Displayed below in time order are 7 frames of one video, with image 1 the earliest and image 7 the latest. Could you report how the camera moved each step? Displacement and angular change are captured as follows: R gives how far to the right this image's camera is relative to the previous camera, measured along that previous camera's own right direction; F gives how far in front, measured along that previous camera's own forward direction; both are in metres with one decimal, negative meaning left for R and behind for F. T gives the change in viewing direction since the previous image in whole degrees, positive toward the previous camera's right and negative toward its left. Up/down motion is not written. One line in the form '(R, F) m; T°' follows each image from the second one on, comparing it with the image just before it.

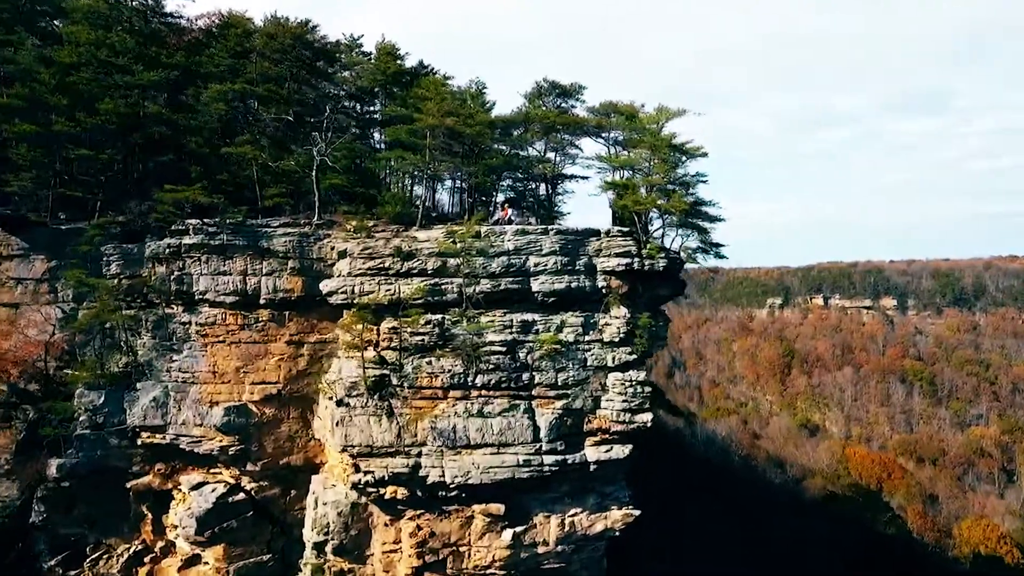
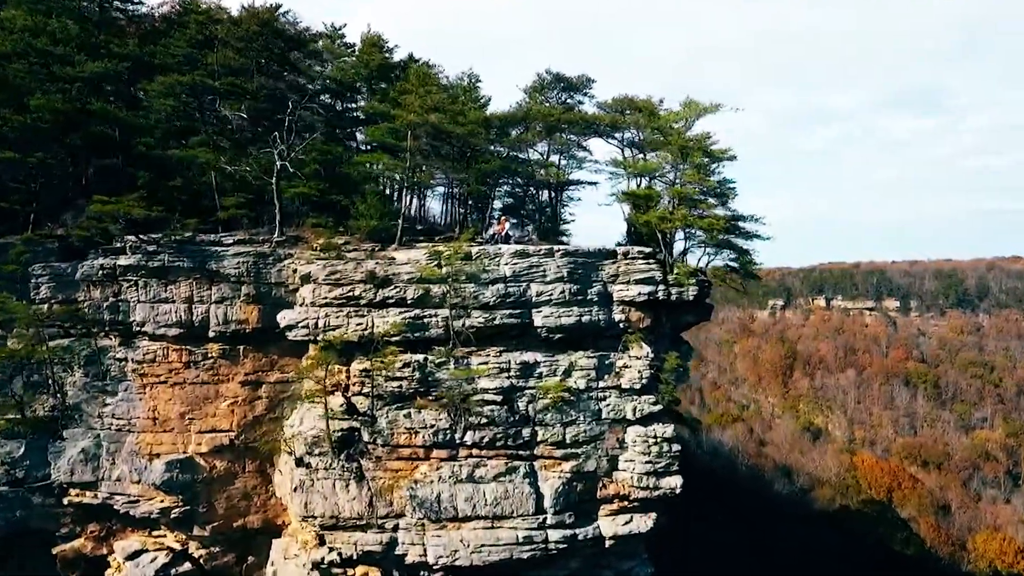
(+0.1, +6.4) m; 0°
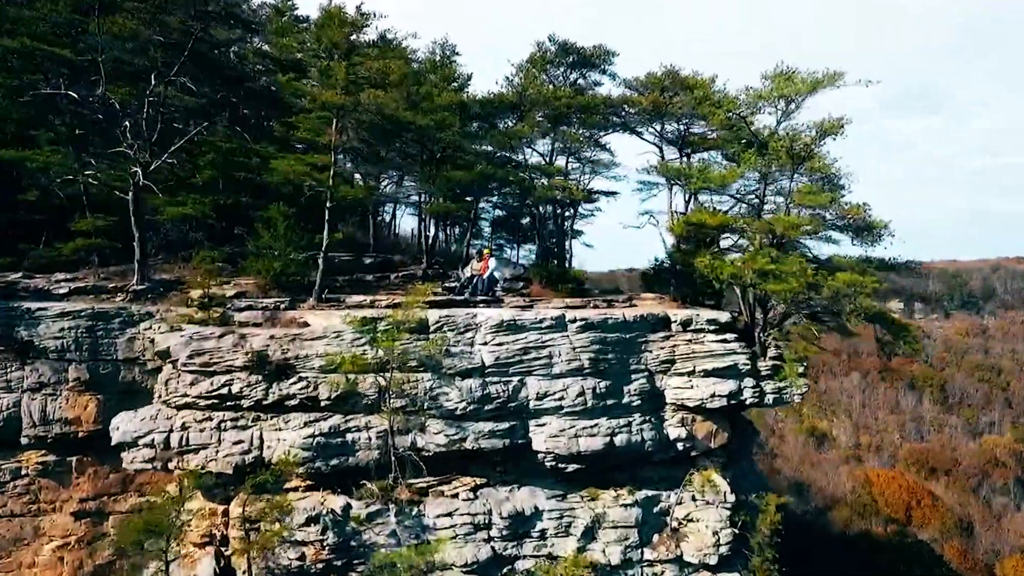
(+0.2, +12.0) m; 0°
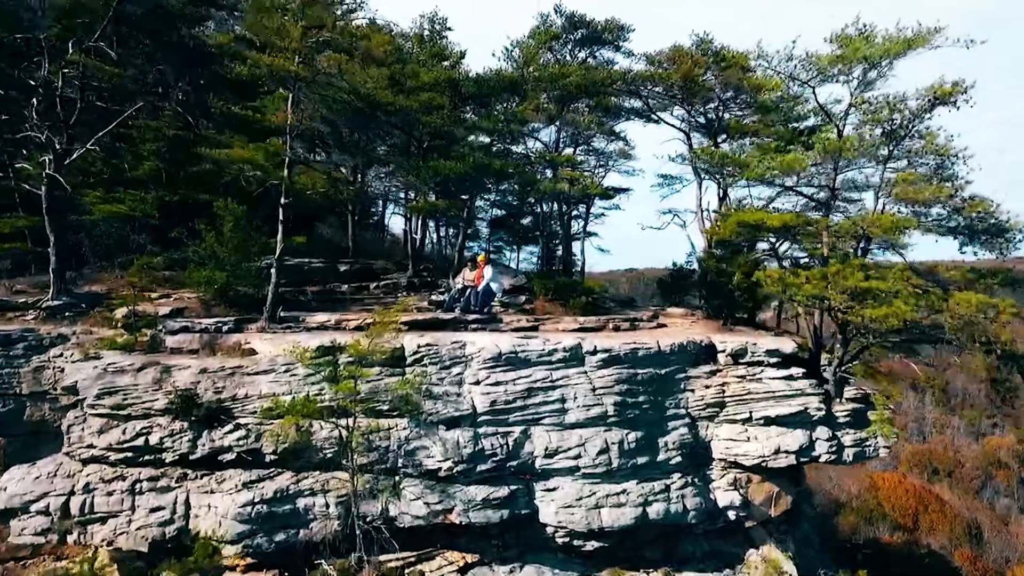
(0.0, +4.1) m; 0°
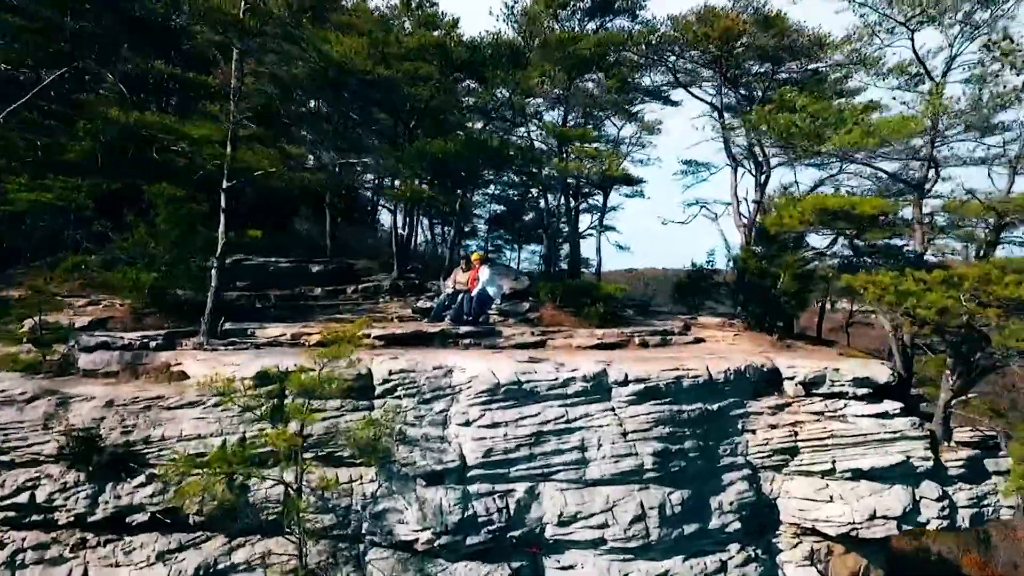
(0.0, +3.3) m; 0°
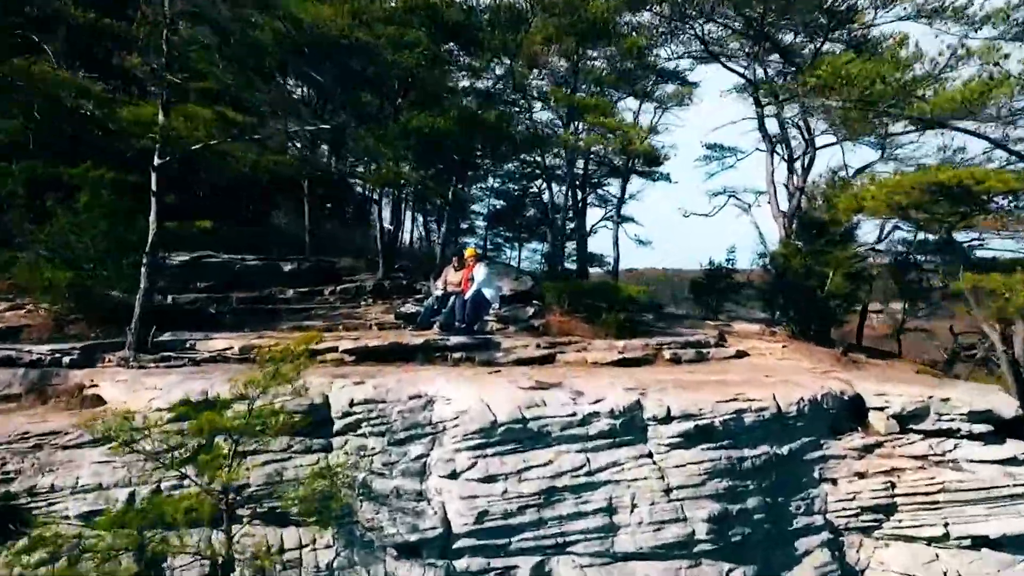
(0.0, +2.5) m; 0°
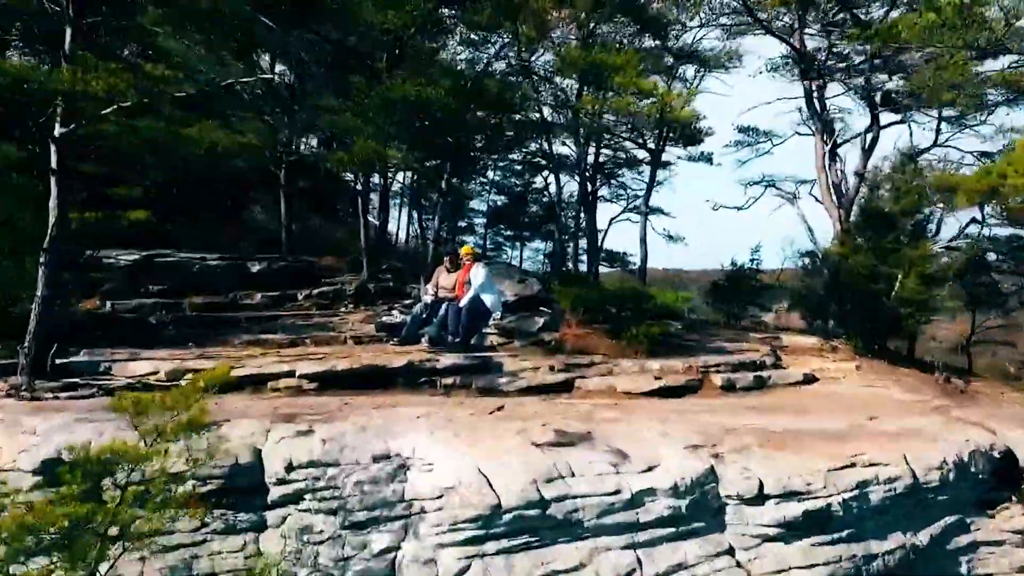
(0.0, +2.4) m; 0°
